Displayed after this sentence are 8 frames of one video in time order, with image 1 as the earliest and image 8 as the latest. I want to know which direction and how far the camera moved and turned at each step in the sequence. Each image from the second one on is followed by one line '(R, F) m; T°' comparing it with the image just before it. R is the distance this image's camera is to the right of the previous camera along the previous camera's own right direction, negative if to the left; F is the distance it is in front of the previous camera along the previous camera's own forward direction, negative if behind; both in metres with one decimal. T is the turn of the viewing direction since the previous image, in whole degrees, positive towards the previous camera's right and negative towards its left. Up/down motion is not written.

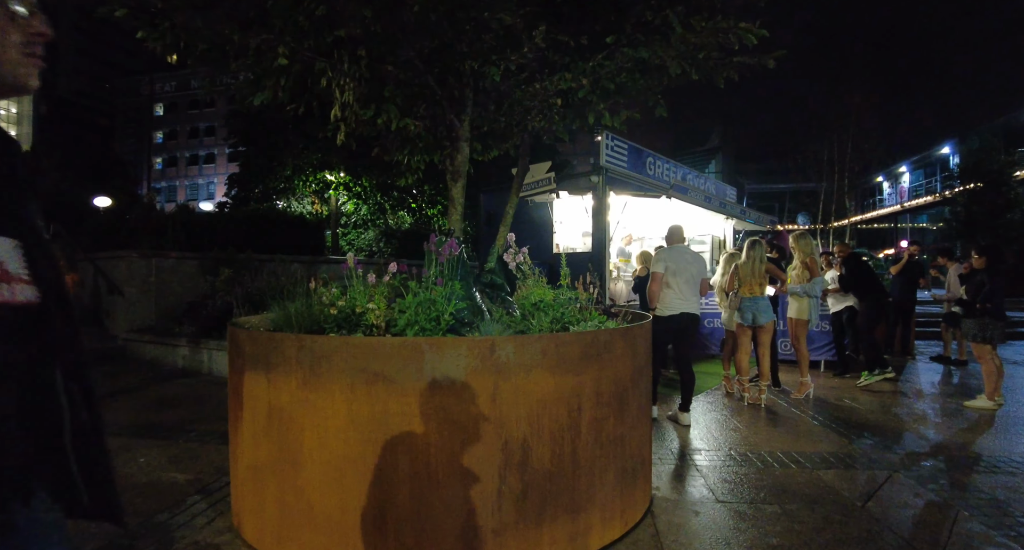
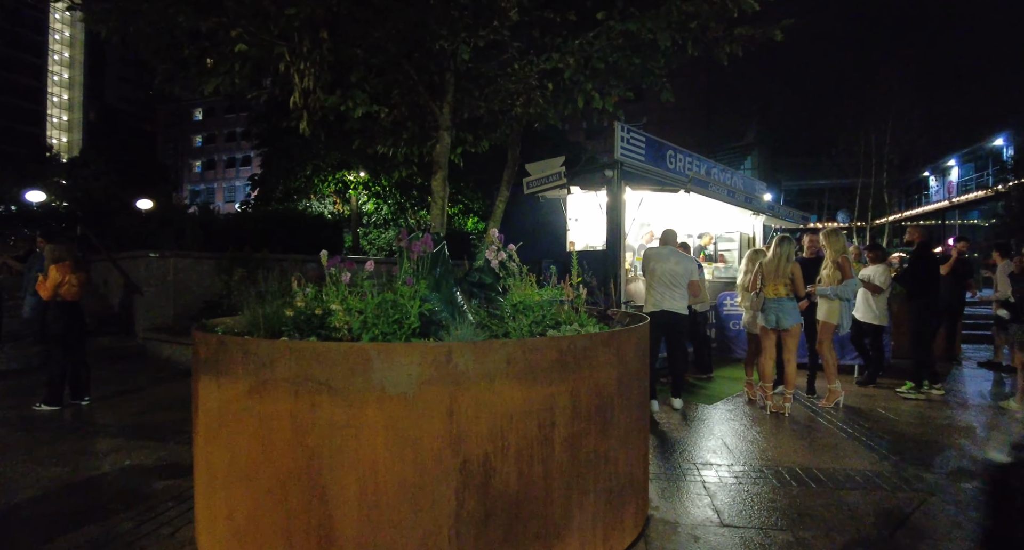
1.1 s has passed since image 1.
(+0.4, +0.3) m; -3°
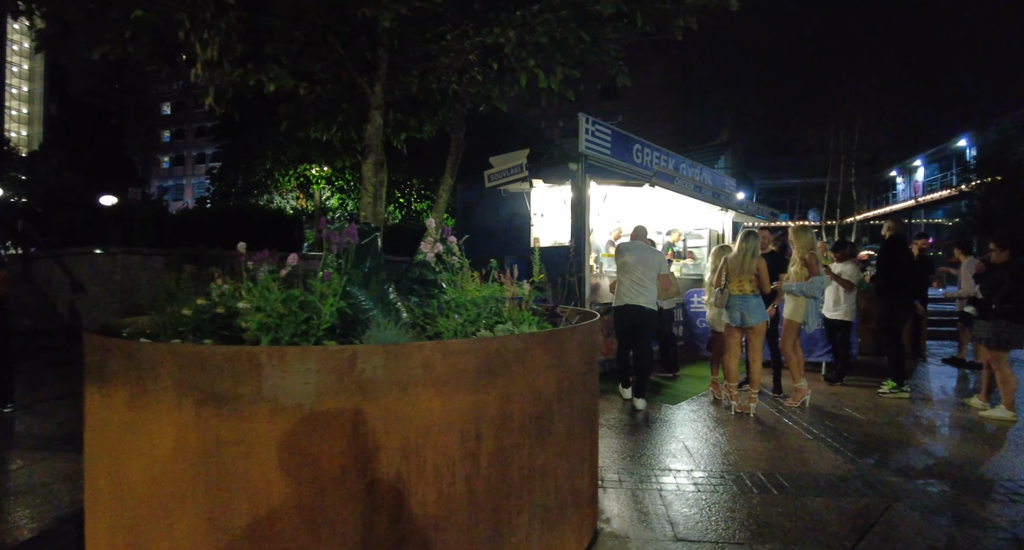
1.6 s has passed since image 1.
(+0.3, +0.3) m; +2°
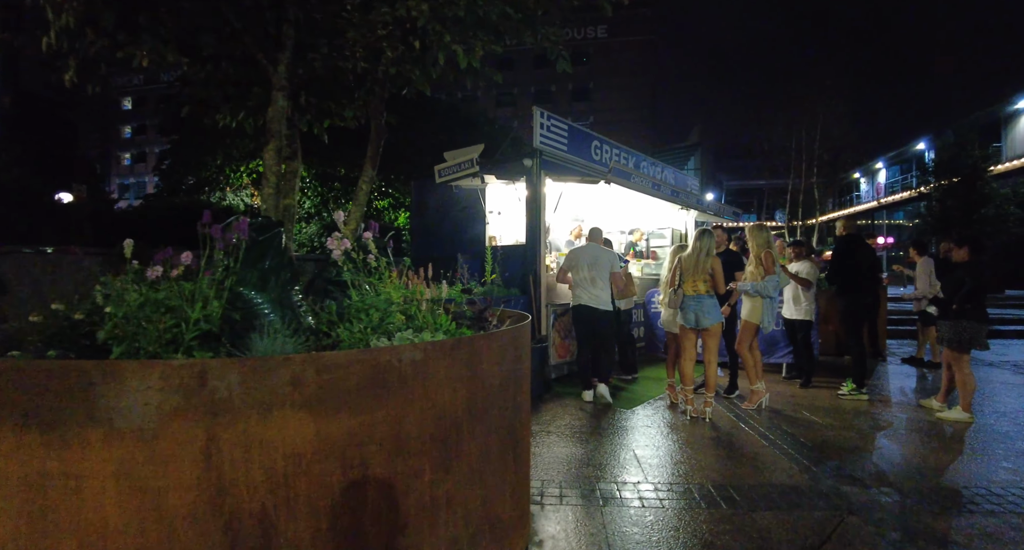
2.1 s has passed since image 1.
(+0.4, +0.3) m; +3°
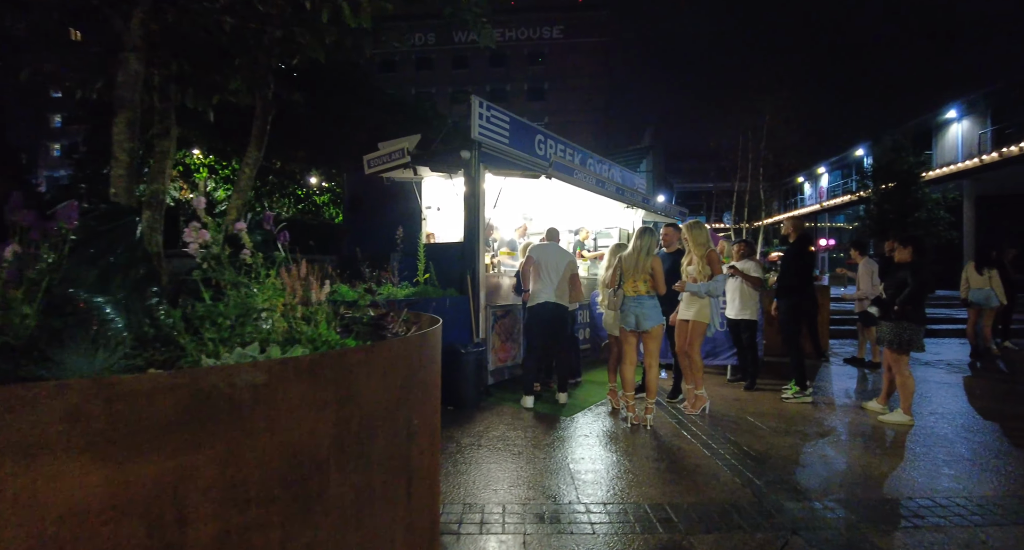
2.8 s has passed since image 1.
(+0.3, +0.4) m; +4°
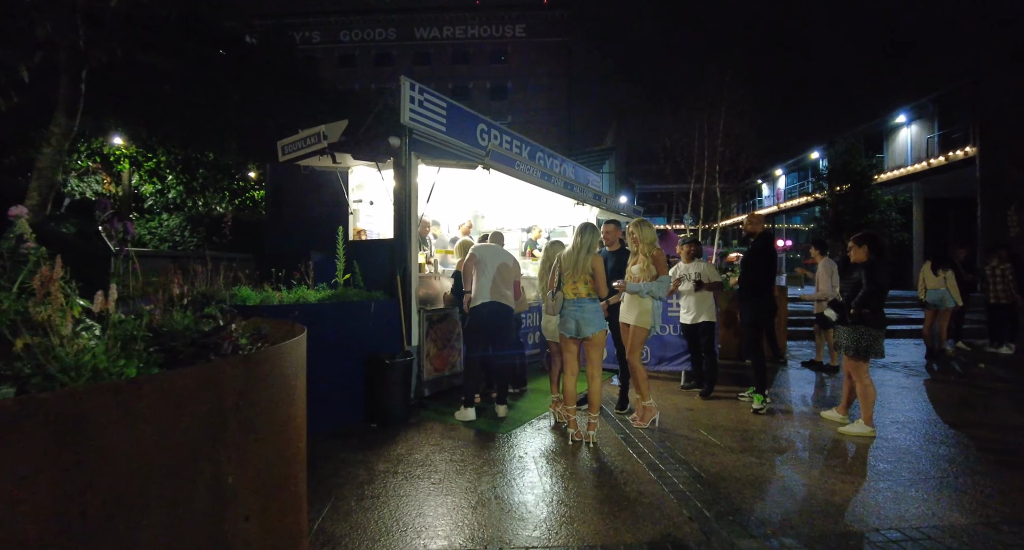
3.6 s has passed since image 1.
(+0.4, +0.6) m; +4°
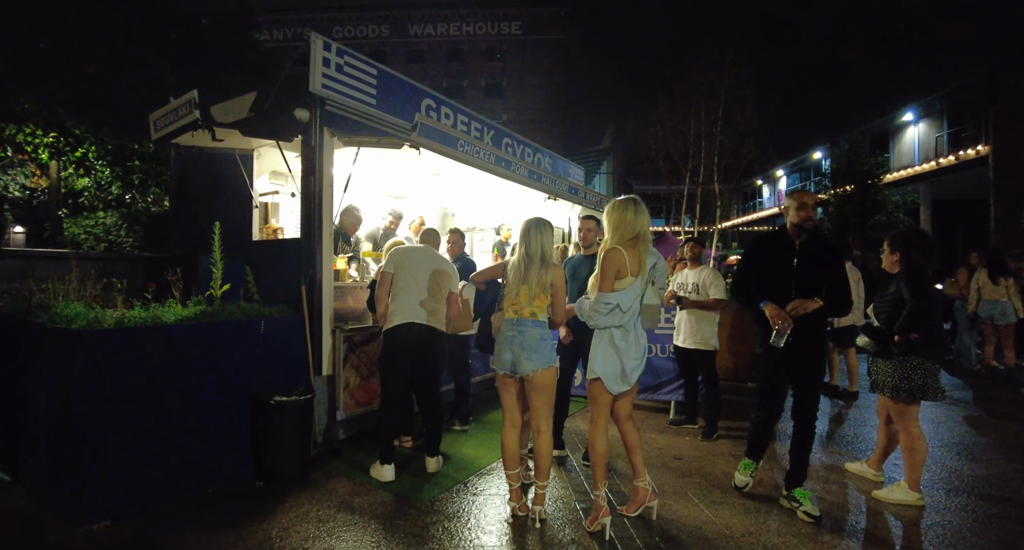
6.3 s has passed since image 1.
(+0.5, +1.2) m; 0°
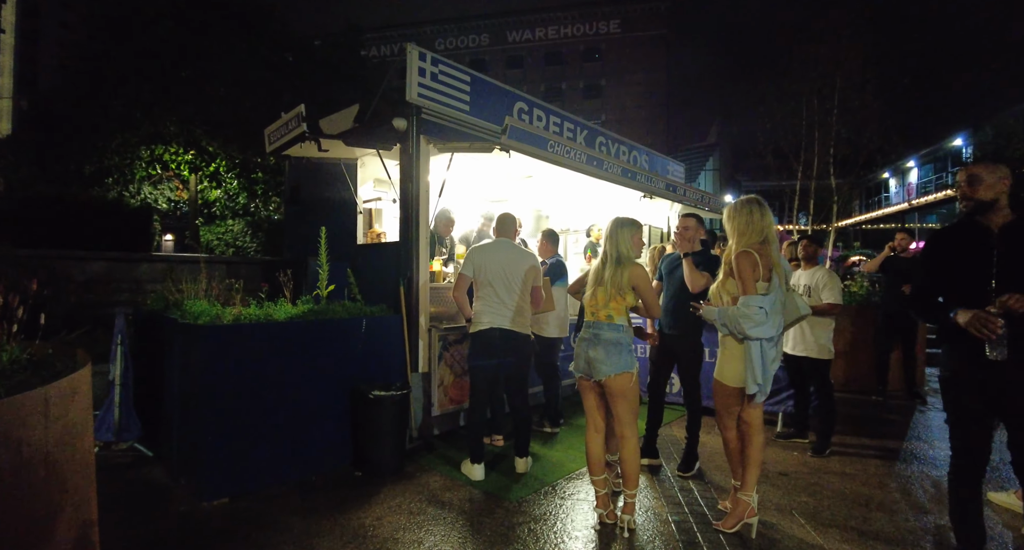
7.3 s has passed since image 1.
(0.0, 0.0) m; -10°
